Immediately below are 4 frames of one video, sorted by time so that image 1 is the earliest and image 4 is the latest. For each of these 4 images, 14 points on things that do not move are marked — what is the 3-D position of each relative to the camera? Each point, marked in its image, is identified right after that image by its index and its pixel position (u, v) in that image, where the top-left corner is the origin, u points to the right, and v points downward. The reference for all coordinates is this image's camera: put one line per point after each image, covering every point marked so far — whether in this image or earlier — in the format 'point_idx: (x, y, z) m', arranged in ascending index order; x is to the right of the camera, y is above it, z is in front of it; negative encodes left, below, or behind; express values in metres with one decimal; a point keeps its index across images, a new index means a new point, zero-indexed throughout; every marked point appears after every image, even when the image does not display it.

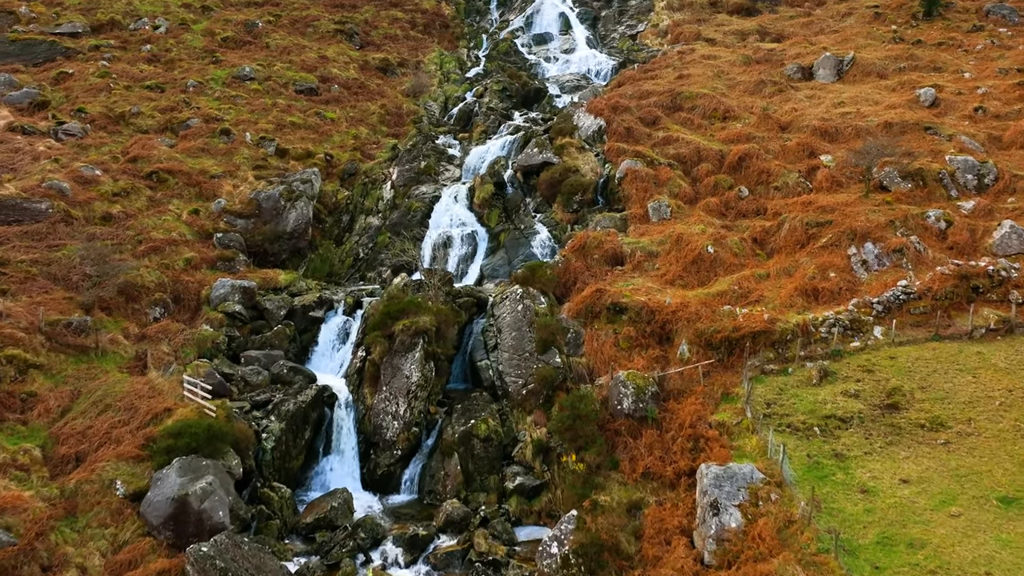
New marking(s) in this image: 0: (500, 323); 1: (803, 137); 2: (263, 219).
0: (-0.3, -0.9, +15.0) m
1: (+10.3, +5.4, +19.9) m
2: (-8.0, +2.3, +17.9) m
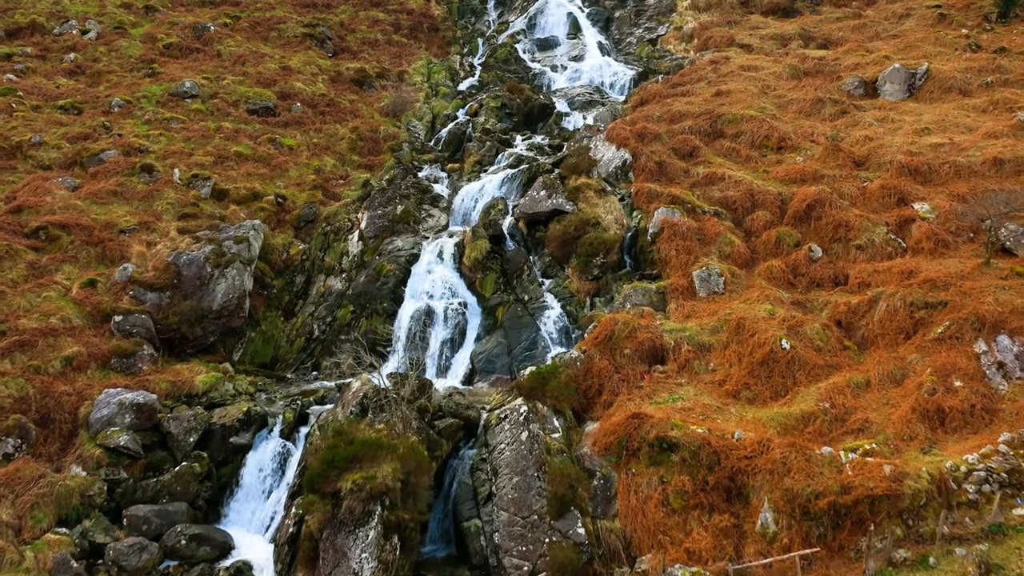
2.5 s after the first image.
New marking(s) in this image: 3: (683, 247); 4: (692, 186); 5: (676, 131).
0: (-0.3, -3.3, +10.6) m
1: (+10.3, +3.1, +15.5) m
2: (-7.9, 0.0, +13.5) m
3: (+4.3, +1.0, +14.0) m
4: (+5.2, +3.0, +16.2) m
5: (+5.4, +5.1, +18.4) m
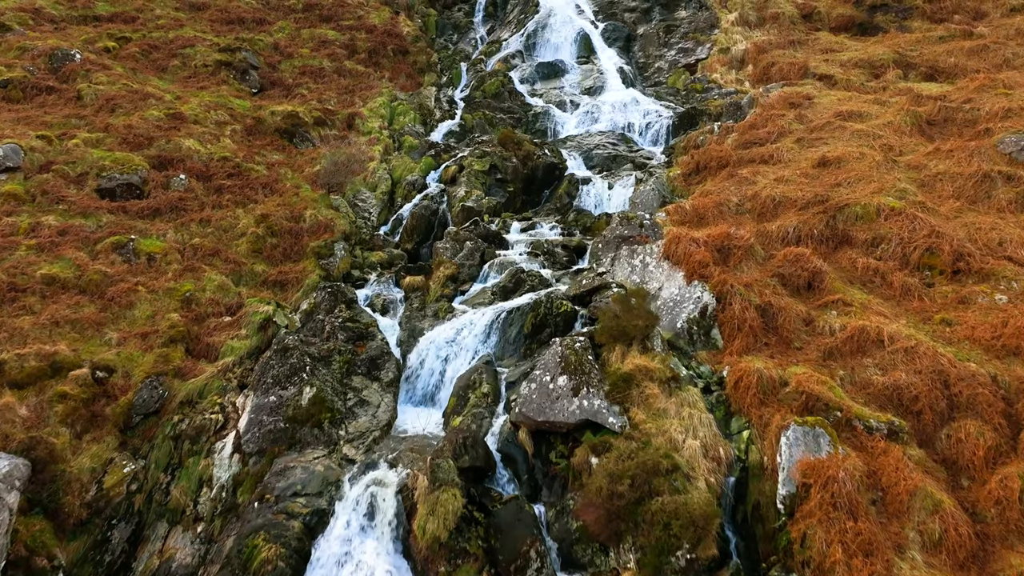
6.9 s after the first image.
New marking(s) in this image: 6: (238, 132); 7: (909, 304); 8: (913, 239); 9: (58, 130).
0: (-0.3, -7.3, +3.4) m
1: (+10.2, -1.0, +8.4) m
2: (-8.0, -4.2, +6.2) m
3: (+4.2, -3.0, +6.9) m
4: (+5.1, -1.1, +9.1) m
5: (+5.3, +1.1, +11.3) m
6: (-8.2, +4.6, +16.6) m
7: (+7.1, -0.3, +9.9) m
8: (+7.8, +0.9, +10.7) m
9: (-12.0, +4.2, +14.7) m
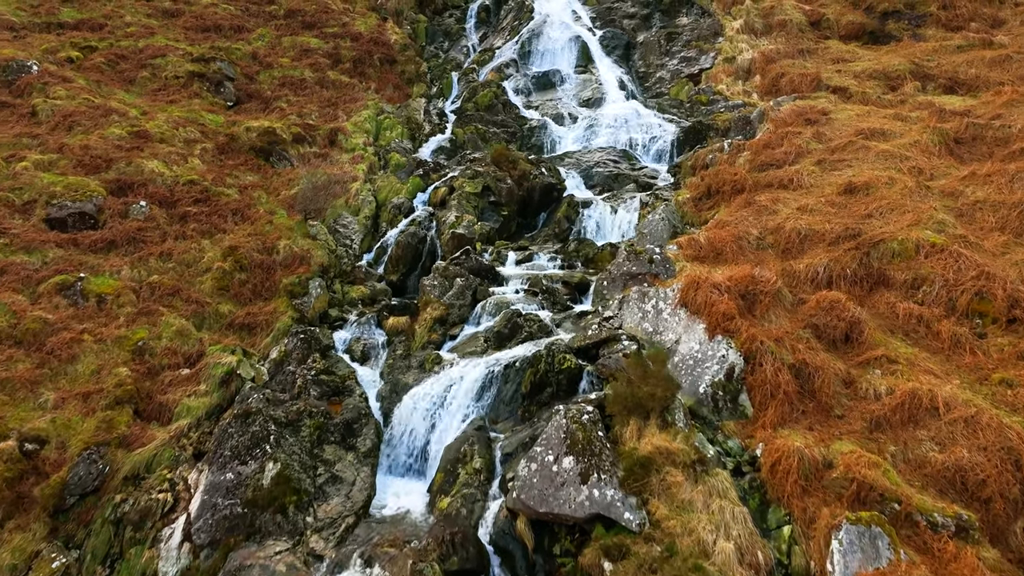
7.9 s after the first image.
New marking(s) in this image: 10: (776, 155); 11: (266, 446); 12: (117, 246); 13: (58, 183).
0: (-0.3, -8.2, +2.1) m
1: (+10.2, -1.8, +7.2) m
2: (-8.0, -5.1, +4.8) m
3: (+4.2, -3.9, +5.6) m
4: (+5.1, -1.9, +7.9) m
5: (+5.2, +0.2, +10.0) m
6: (-8.3, +3.7, +15.3) m
7: (+7.0, -1.1, +8.7) m
8: (+7.7, +0.1, +9.5) m
9: (-12.1, +3.3, +13.3) m
10: (+6.7, +3.4, +14.1) m
11: (-3.7, -2.4, +8.4) m
12: (-8.4, +0.9, +11.8) m
13: (-10.3, +2.4, +12.6) m
